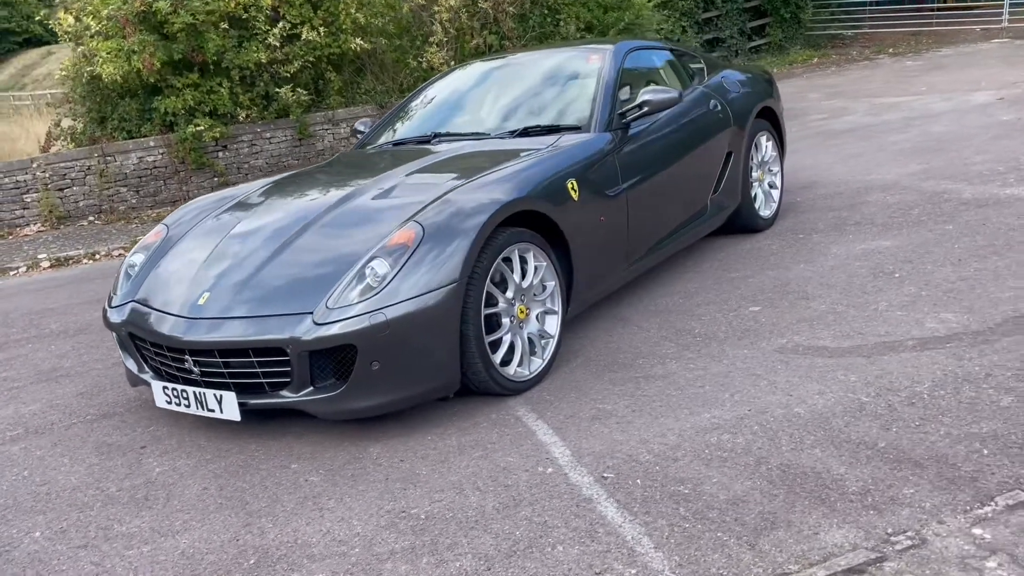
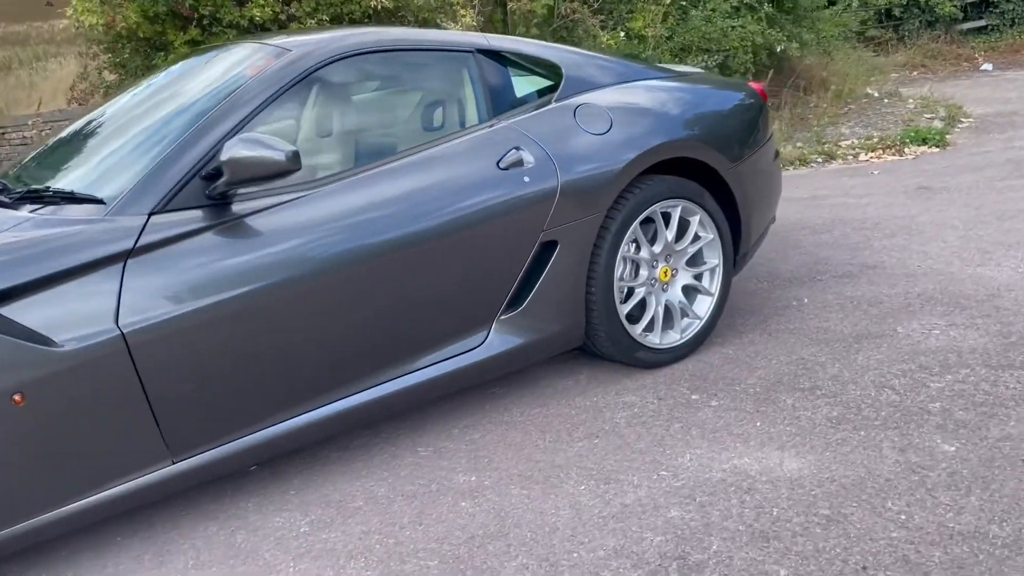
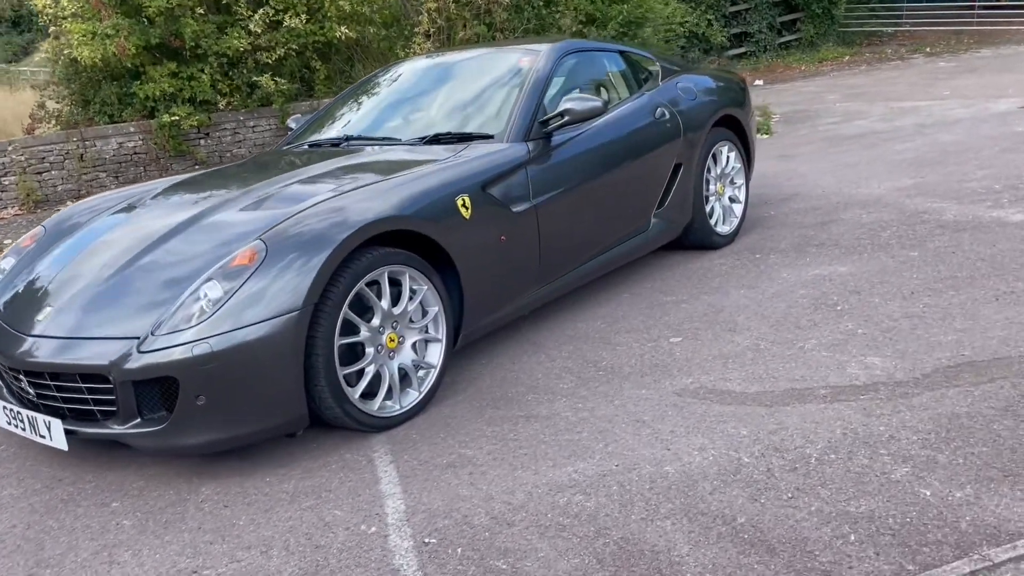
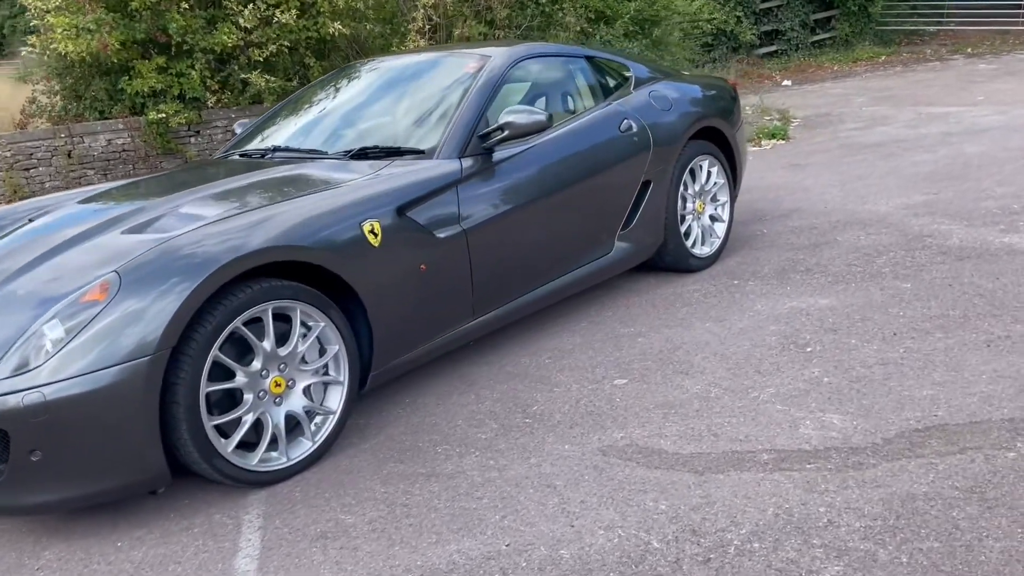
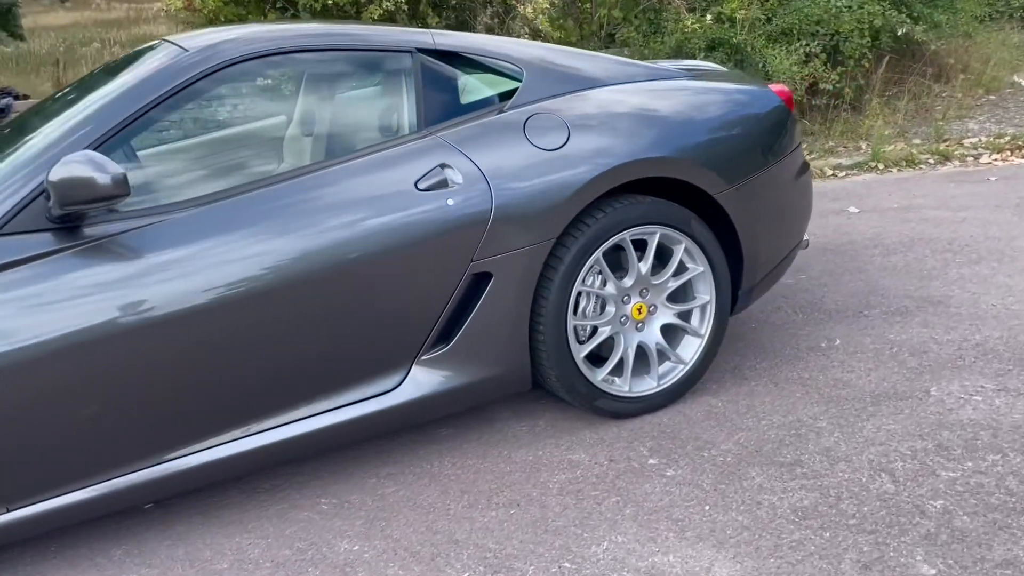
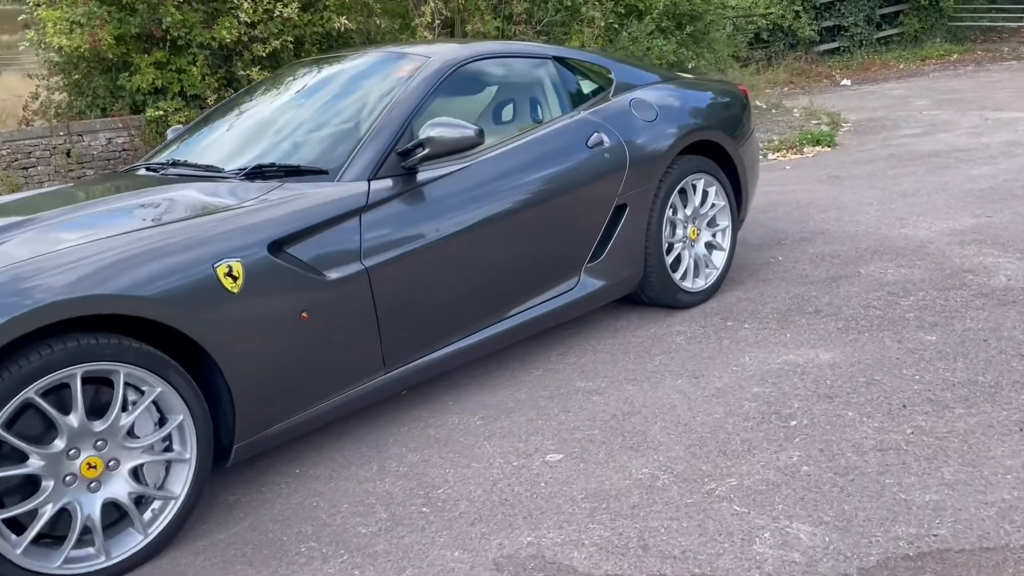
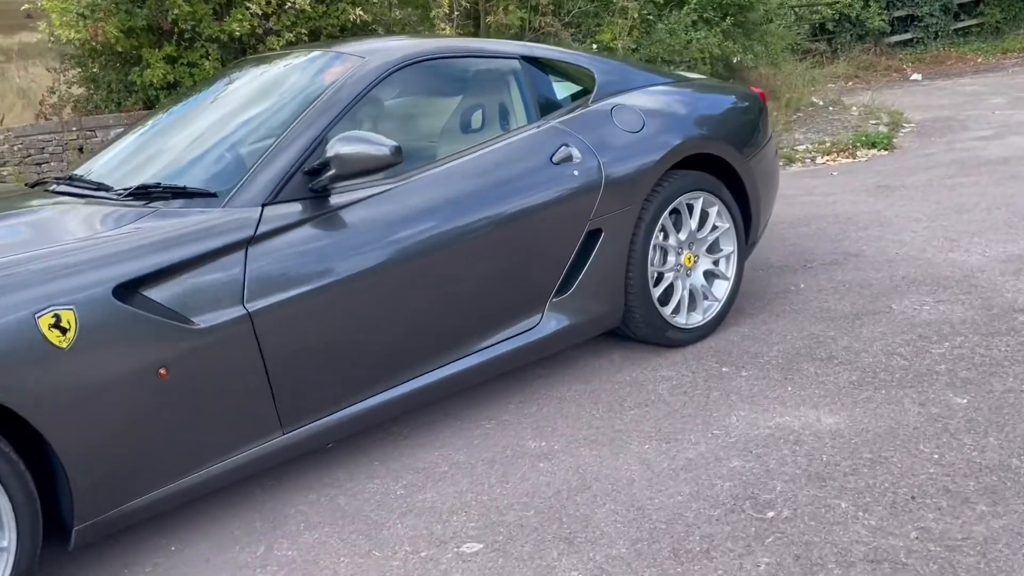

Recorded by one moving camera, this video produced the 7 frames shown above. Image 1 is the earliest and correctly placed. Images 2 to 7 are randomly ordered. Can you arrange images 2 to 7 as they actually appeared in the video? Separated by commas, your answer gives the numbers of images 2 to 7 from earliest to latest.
3, 4, 6, 7, 2, 5
